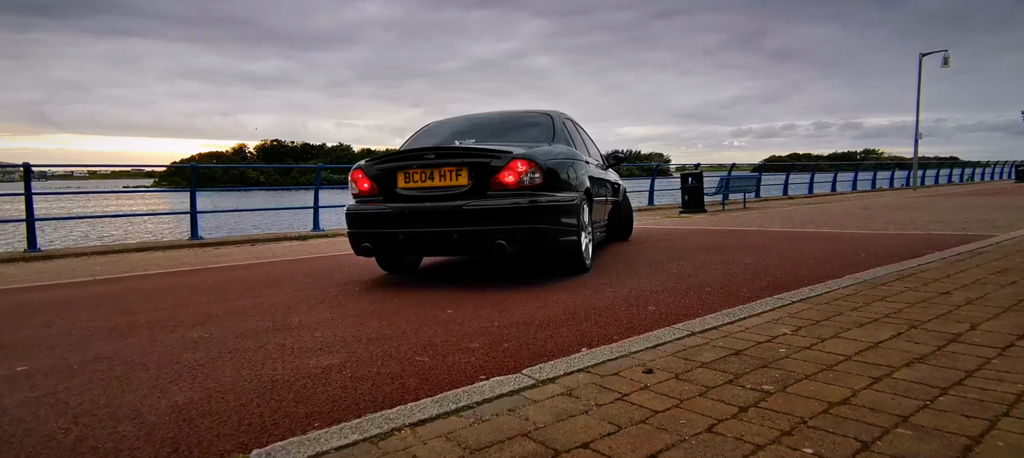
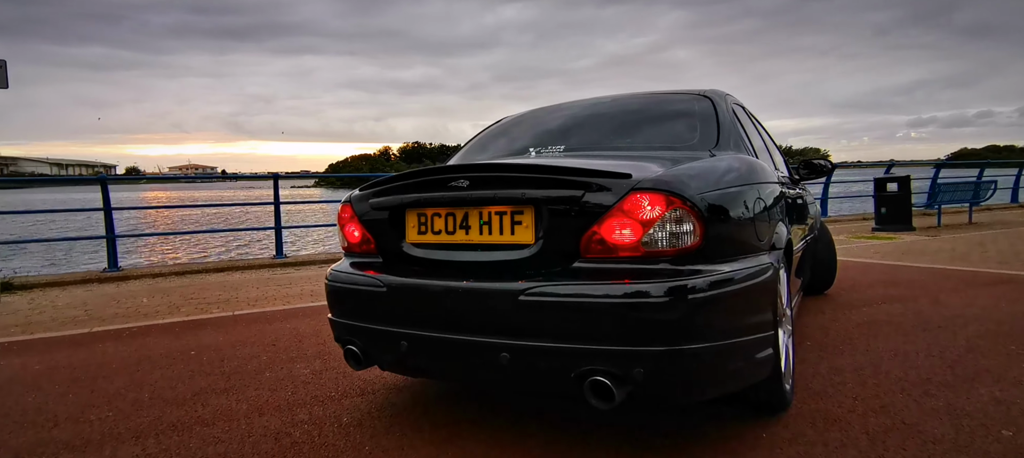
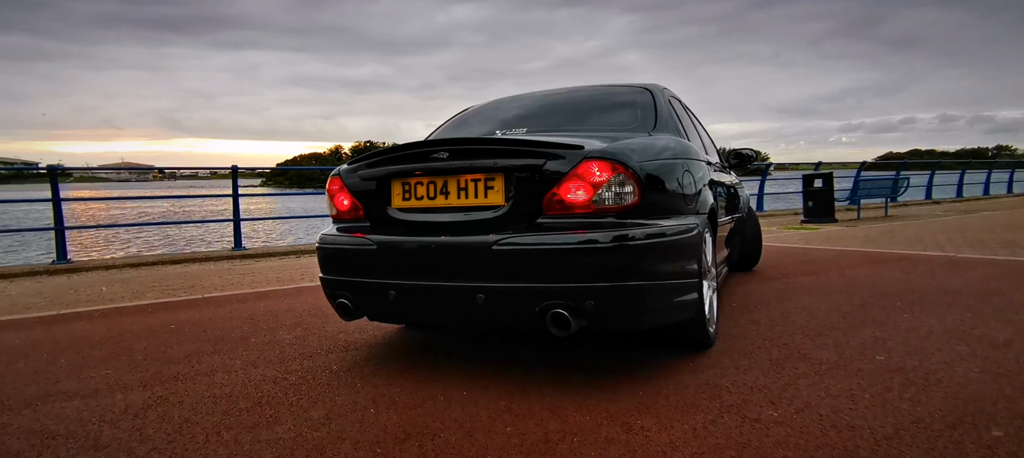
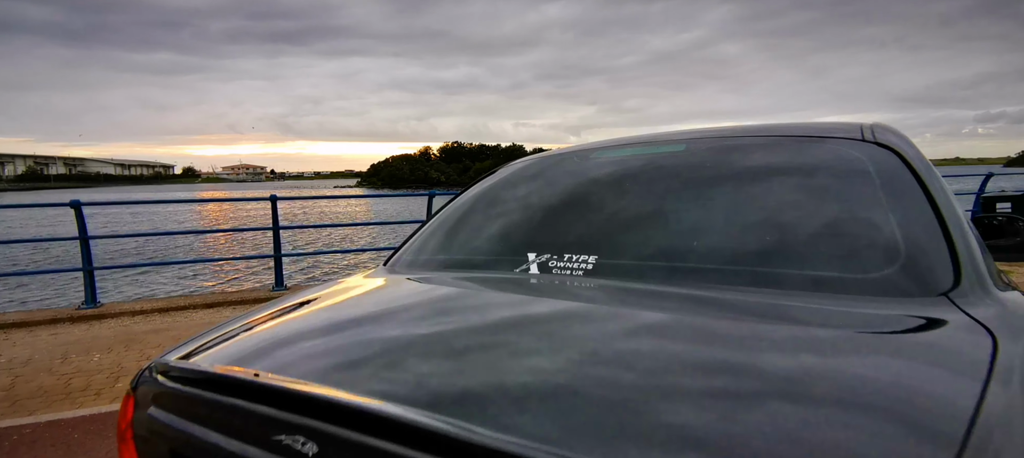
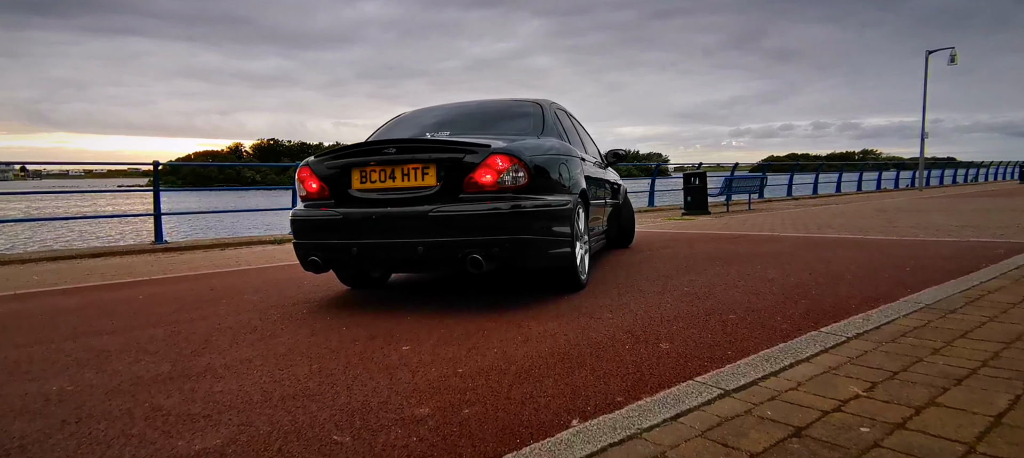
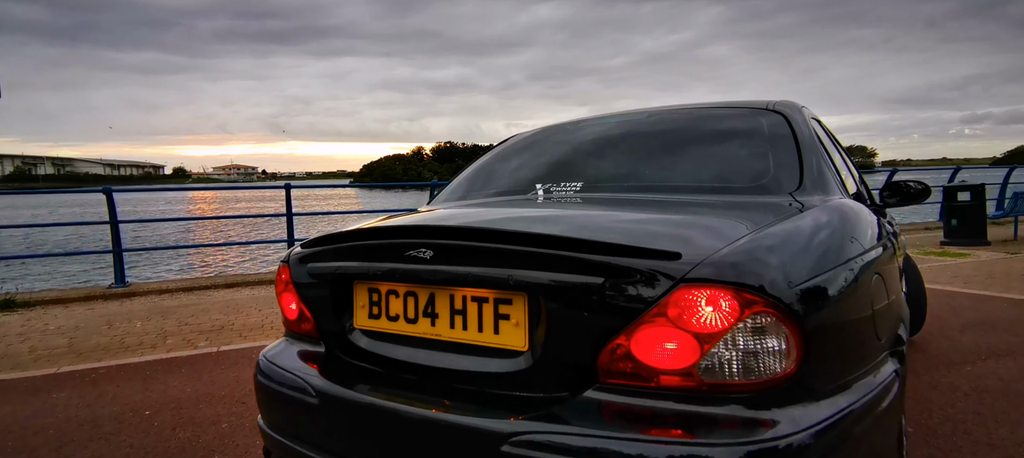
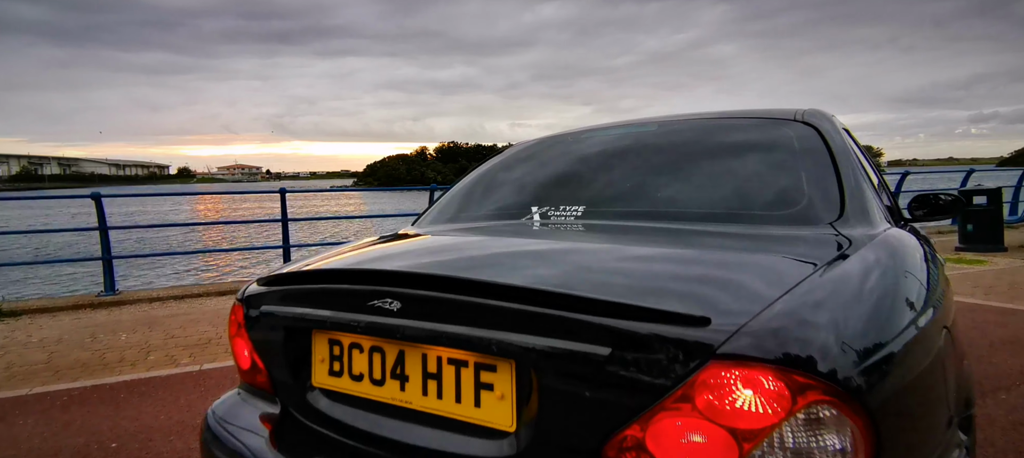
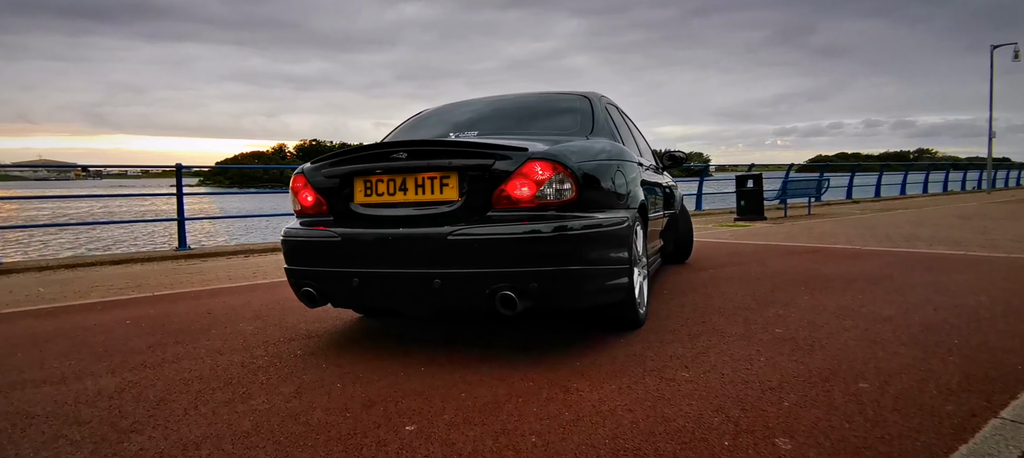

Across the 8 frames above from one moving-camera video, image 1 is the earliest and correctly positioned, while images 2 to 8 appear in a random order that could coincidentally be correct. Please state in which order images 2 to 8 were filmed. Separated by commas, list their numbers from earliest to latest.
5, 8, 3, 2, 6, 7, 4
